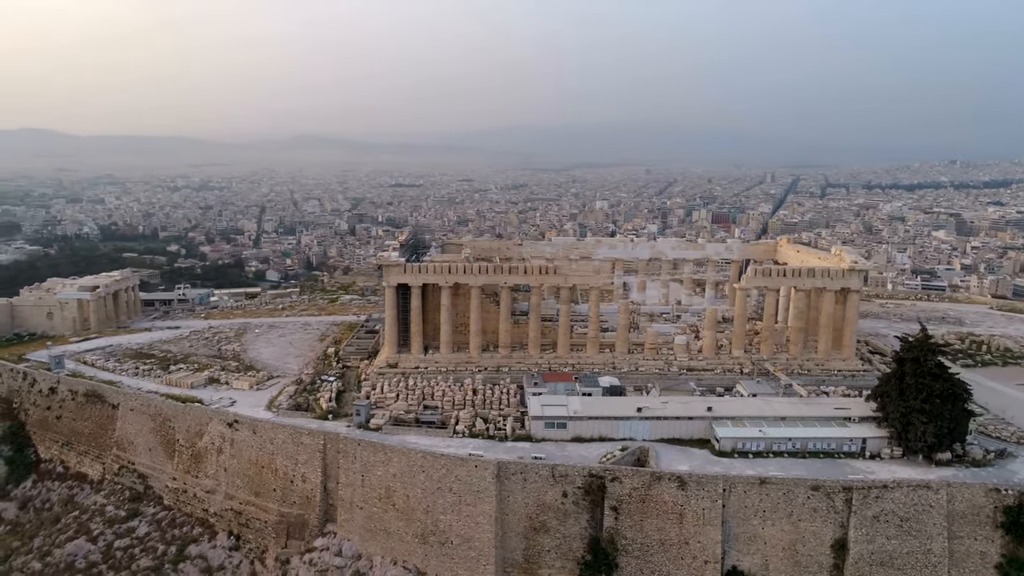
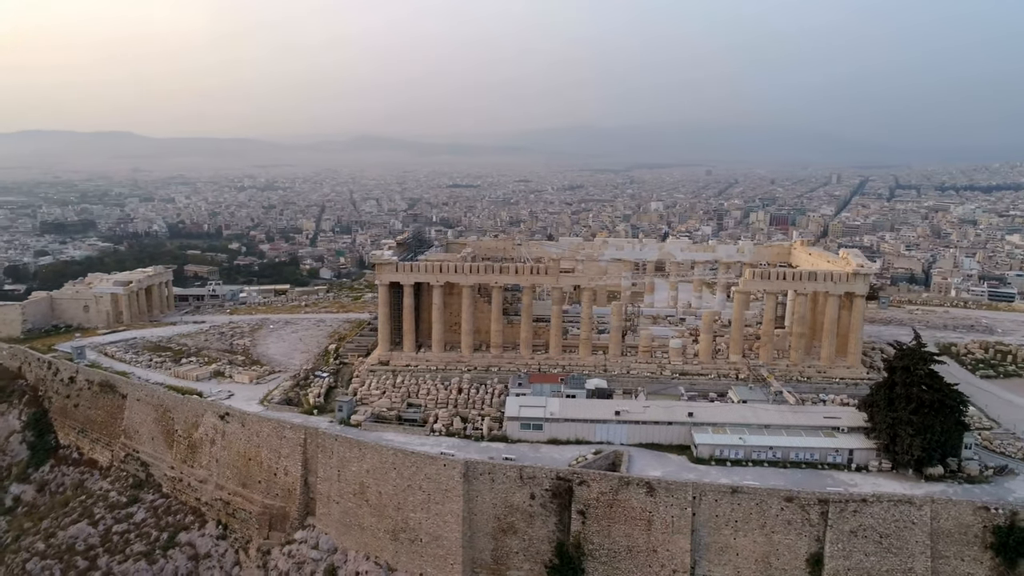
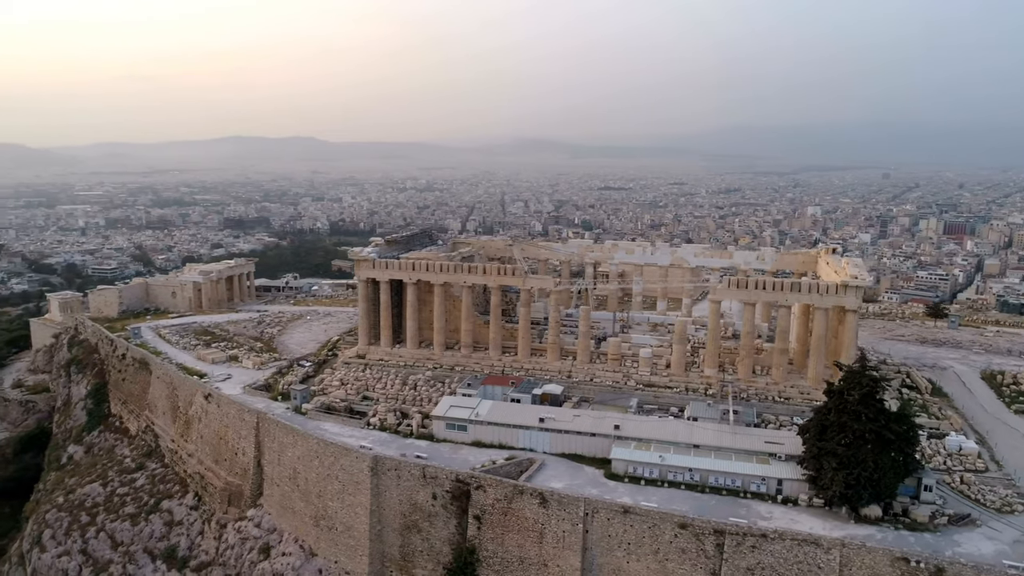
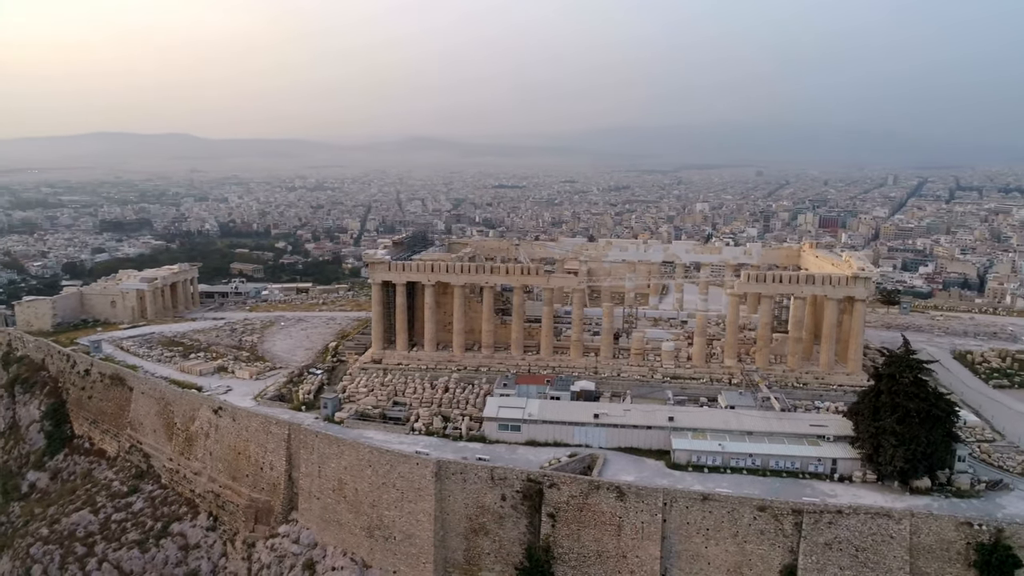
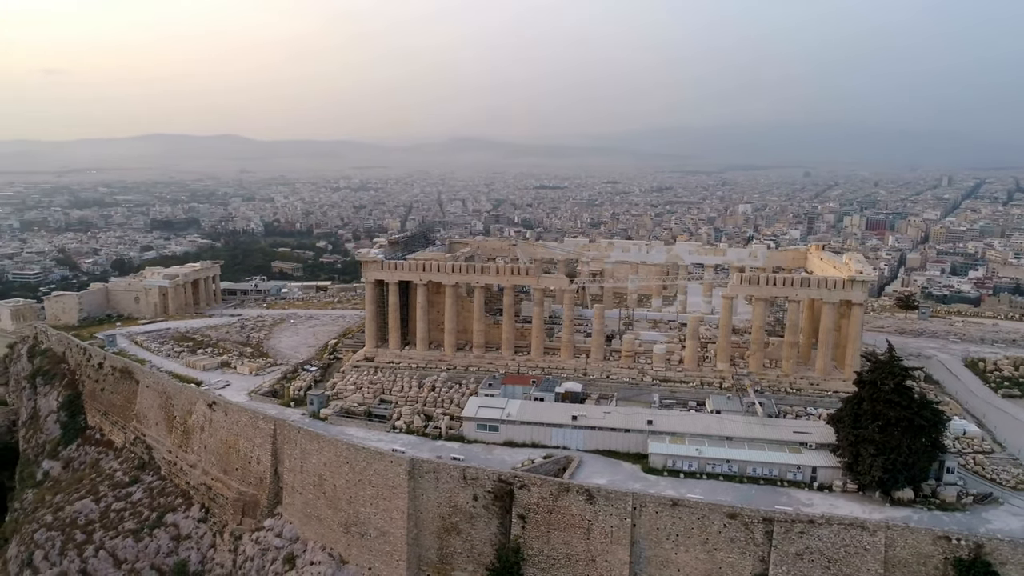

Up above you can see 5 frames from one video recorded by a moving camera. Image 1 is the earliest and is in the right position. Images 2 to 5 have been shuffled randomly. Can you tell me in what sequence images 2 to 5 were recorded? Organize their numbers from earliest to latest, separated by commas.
2, 4, 5, 3
